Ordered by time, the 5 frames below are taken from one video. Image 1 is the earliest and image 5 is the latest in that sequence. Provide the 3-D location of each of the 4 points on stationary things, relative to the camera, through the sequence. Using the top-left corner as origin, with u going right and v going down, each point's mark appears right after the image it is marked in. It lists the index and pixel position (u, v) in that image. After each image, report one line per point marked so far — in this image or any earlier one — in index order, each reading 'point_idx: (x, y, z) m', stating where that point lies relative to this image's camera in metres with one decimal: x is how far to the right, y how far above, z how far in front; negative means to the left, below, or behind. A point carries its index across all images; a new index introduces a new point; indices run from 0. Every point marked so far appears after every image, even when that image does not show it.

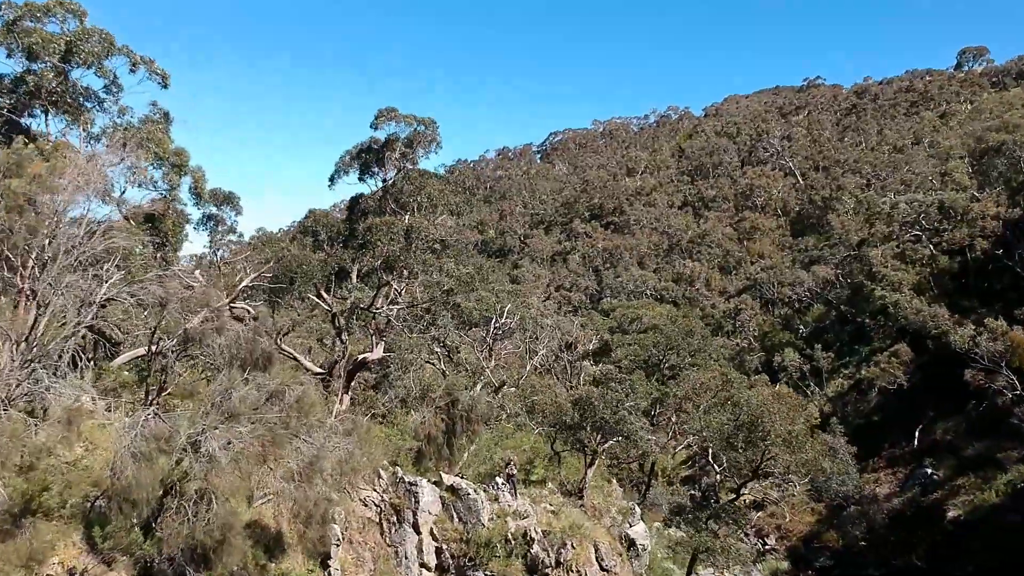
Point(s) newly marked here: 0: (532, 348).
0: (+0.4, -1.2, +19.5) m
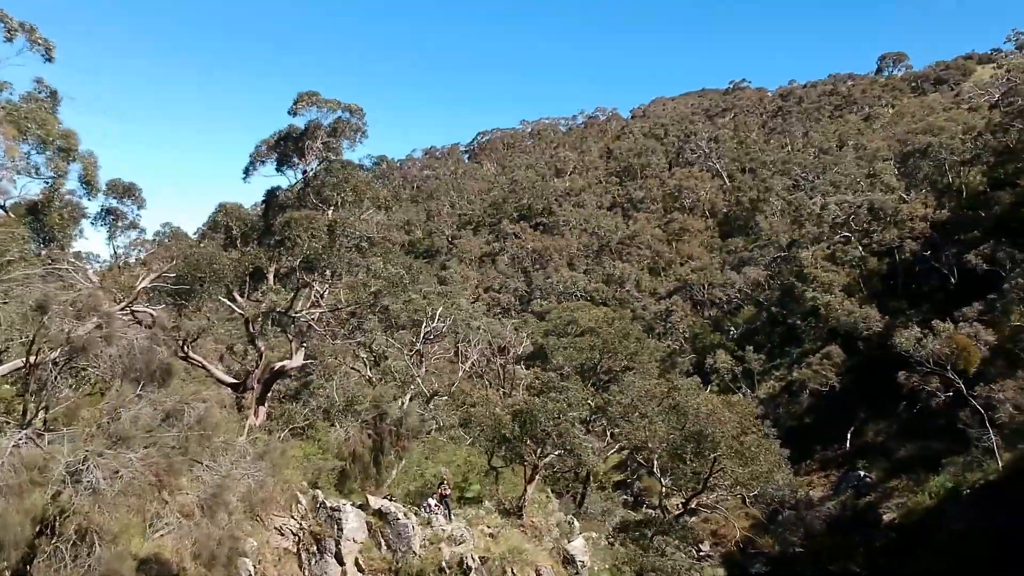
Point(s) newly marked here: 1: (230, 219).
0: (-0.9, -1.2, +18.6) m
1: (-3.3, +0.8, +11.4) m
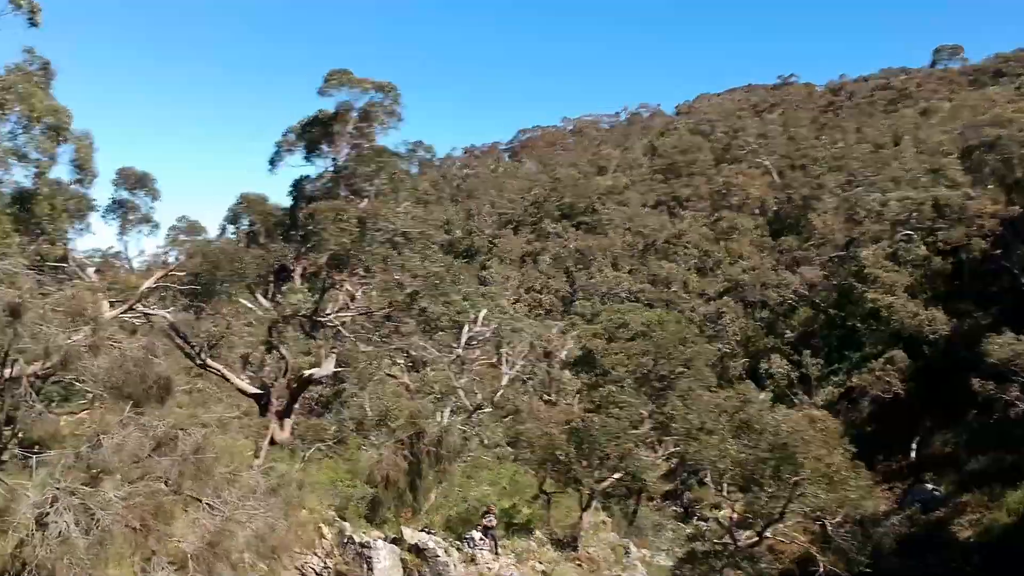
0: (-0.1, -1.2, +17.4) m
1: (-2.7, +0.8, +10.3) m
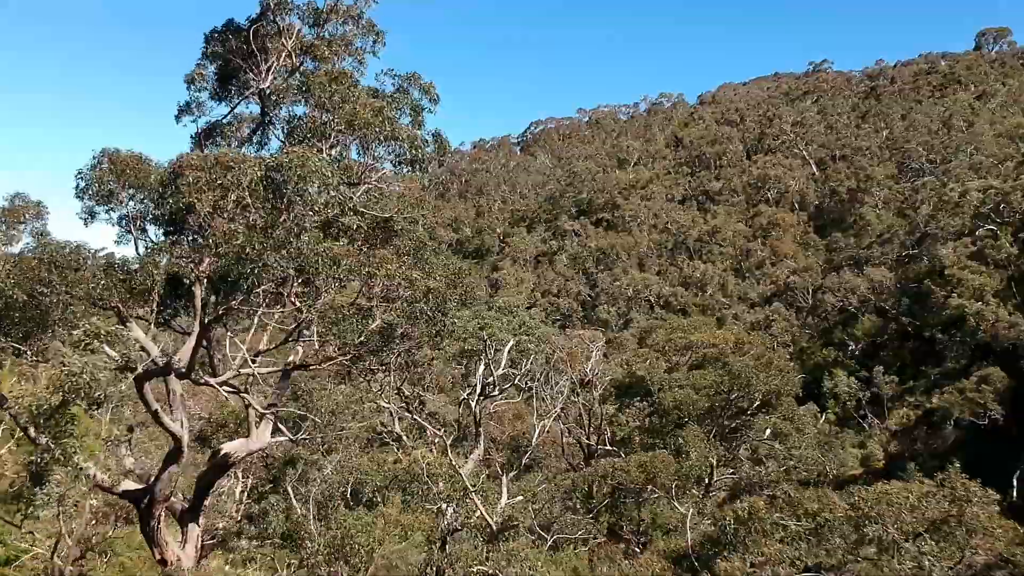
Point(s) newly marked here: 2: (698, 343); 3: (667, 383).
0: (+0.3, -1.4, +13.2) m
1: (-2.4, +0.6, +6.2) m
2: (+2.7, -0.8, +14.6) m
3: (+2.1, -1.3, +13.8) m
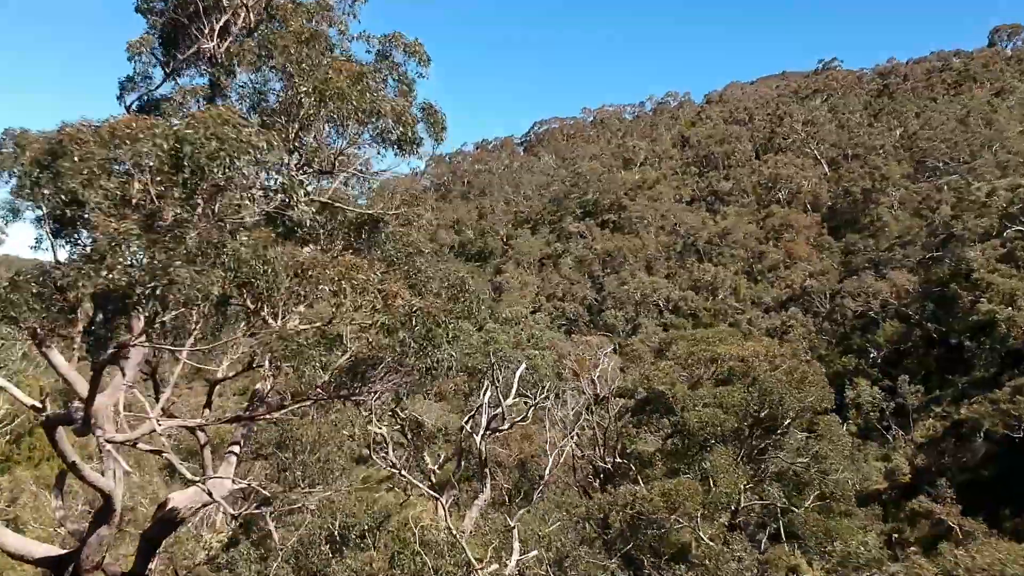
0: (+0.4, -1.4, +12.0) m
1: (-2.3, +0.6, +5.0) m
2: (+2.8, -0.9, +13.4) m
3: (+2.2, -1.4, +12.6) m
